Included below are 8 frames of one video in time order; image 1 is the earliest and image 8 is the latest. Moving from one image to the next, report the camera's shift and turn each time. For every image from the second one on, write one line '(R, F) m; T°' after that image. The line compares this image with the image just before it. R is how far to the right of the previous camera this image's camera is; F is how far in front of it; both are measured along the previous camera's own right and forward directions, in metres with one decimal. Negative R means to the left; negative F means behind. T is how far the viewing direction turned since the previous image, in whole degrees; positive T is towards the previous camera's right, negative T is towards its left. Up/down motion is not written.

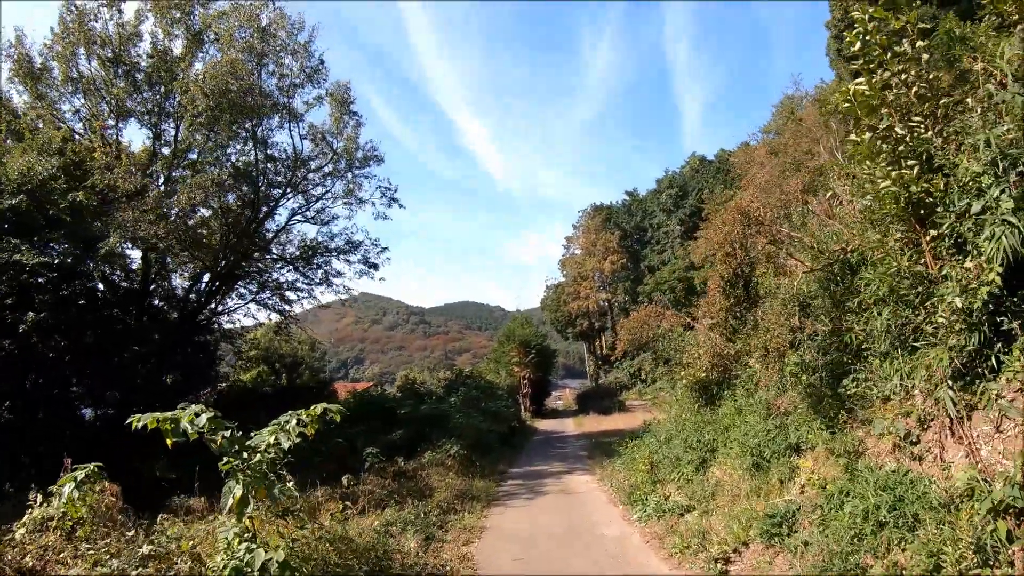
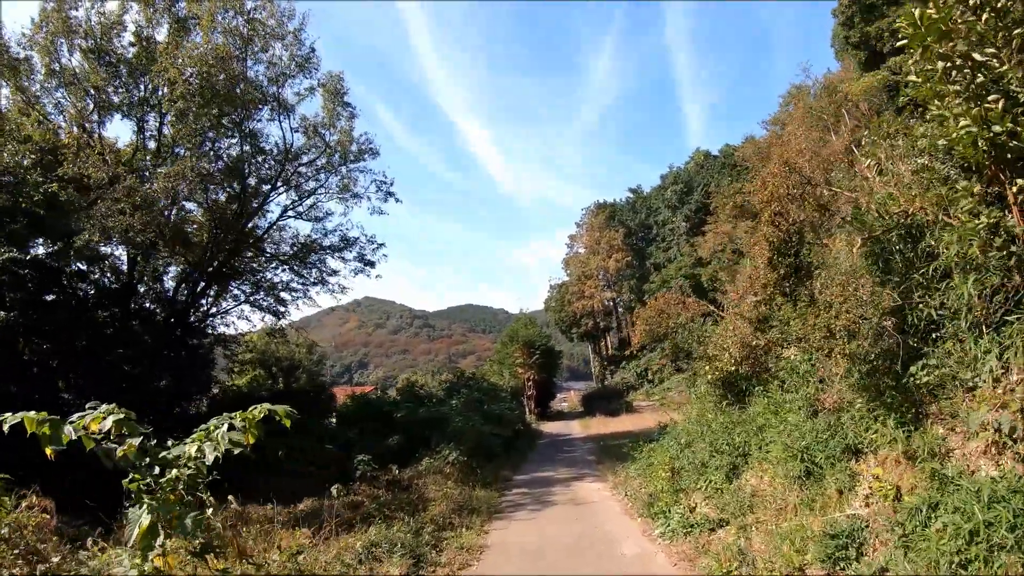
(0.0, +0.8) m; 0°
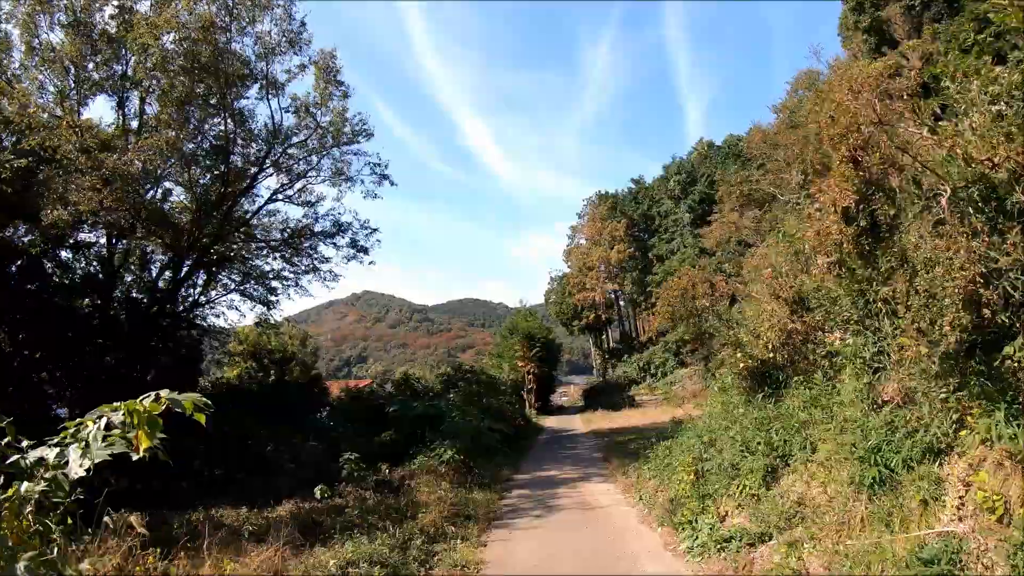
(0.0, +0.8) m; 0°
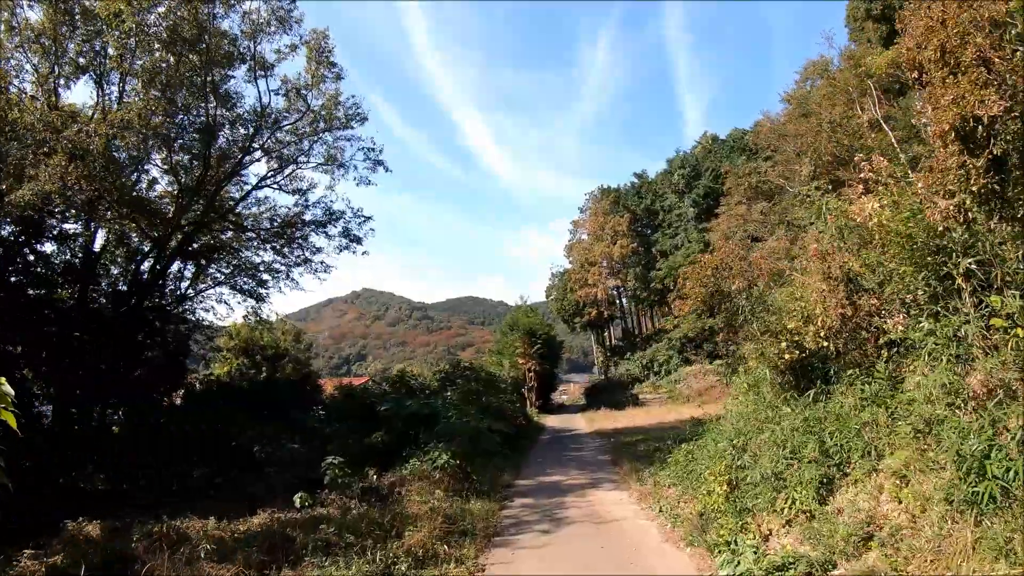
(0.0, +0.8) m; 0°
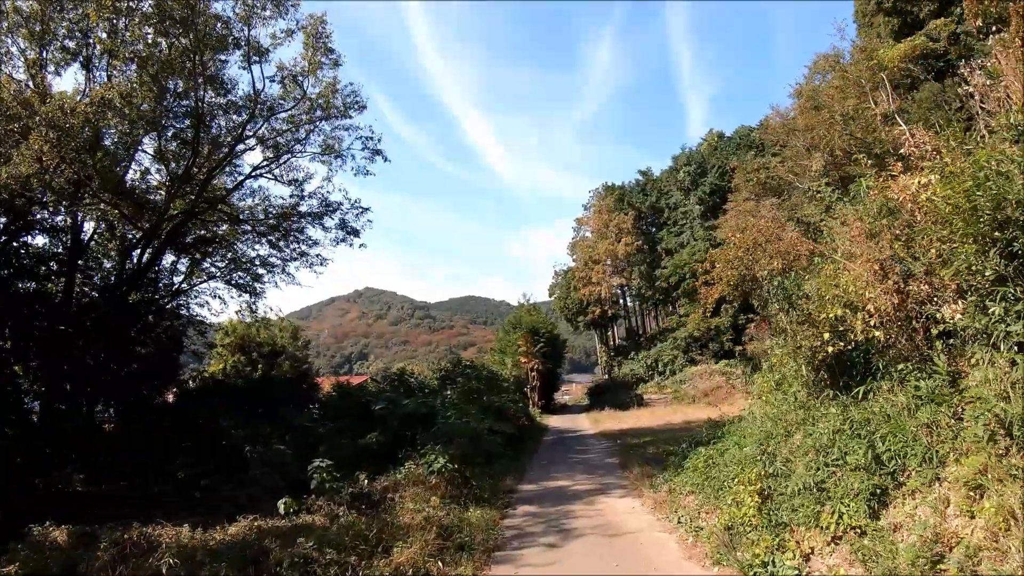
(0.0, +0.5) m; 0°
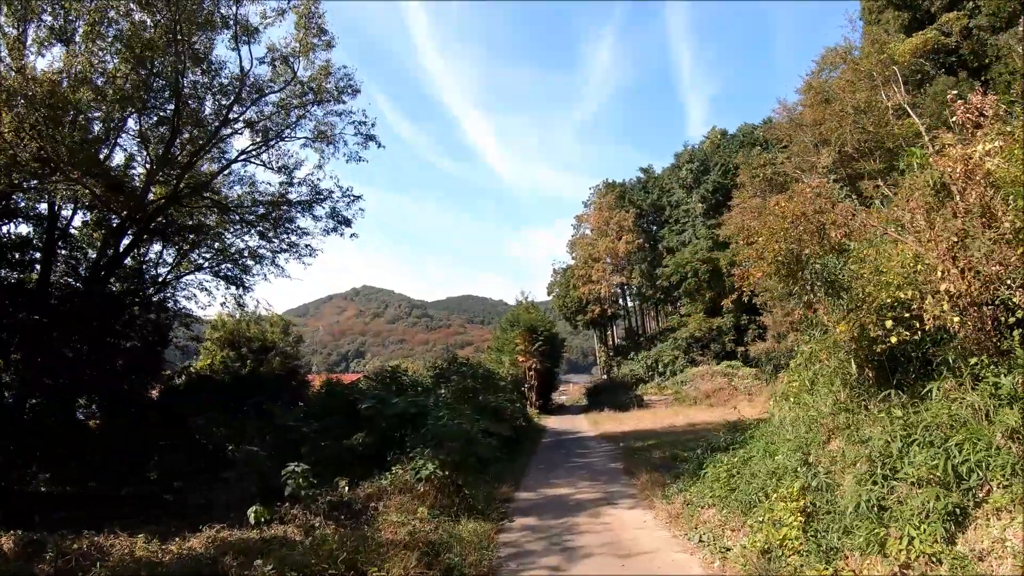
(0.0, +0.7) m; 0°
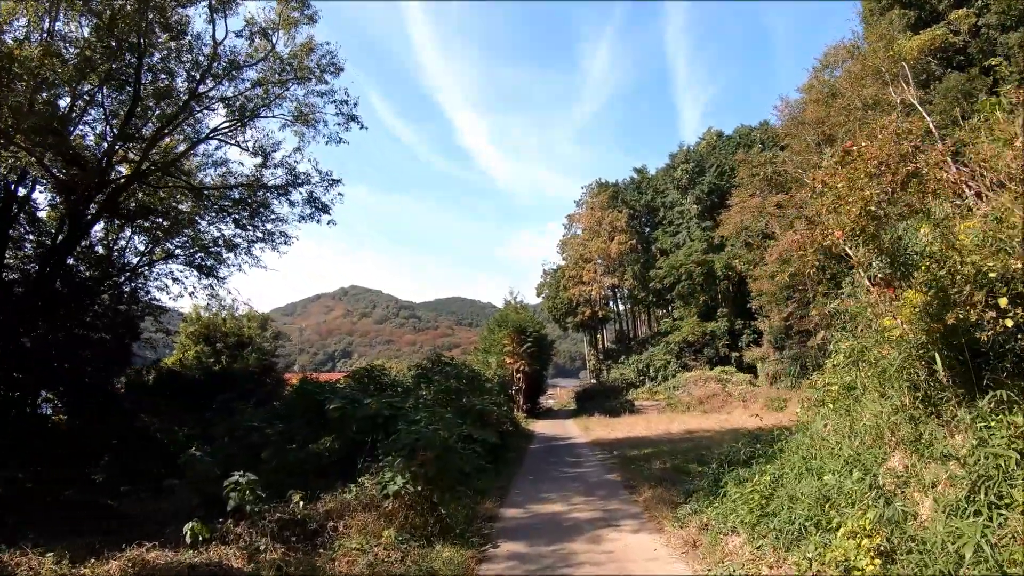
(0.0, +0.9) m; +1°
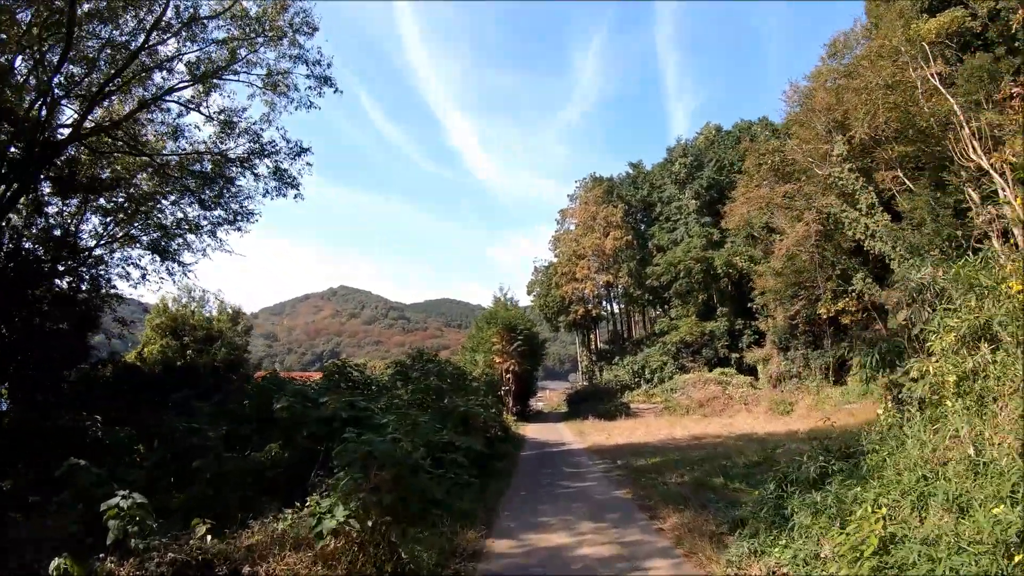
(0.0, +1.4) m; +1°
